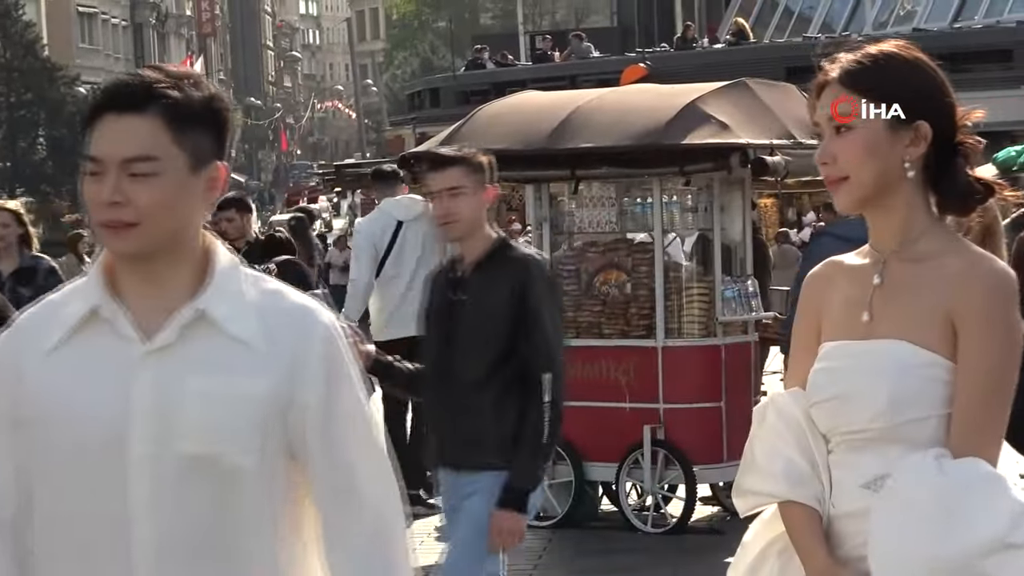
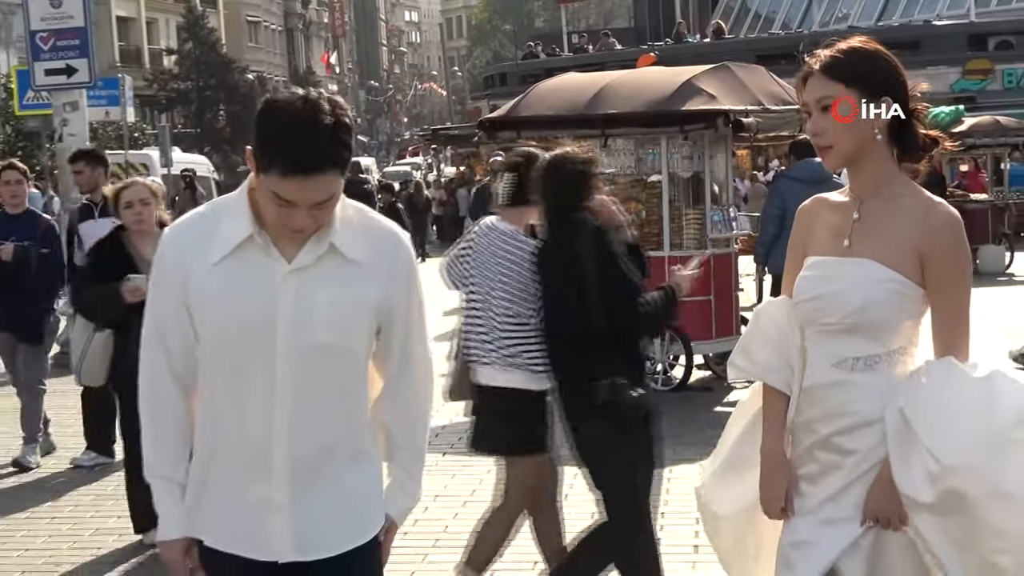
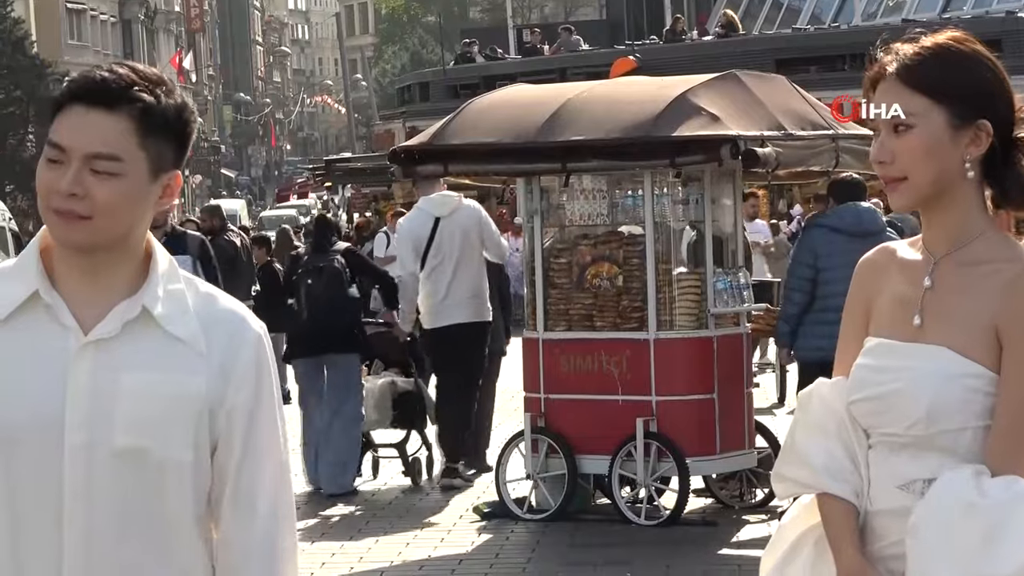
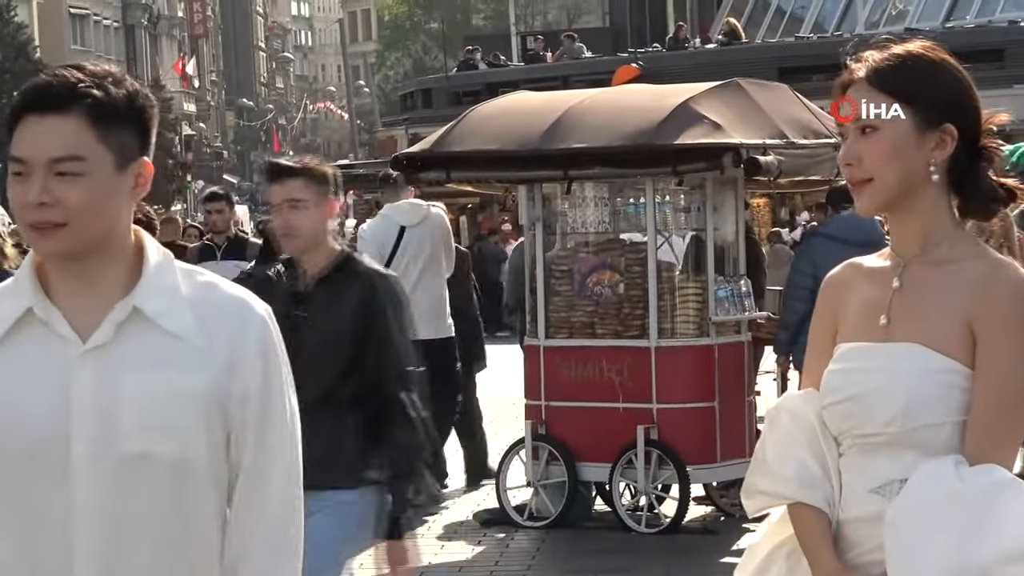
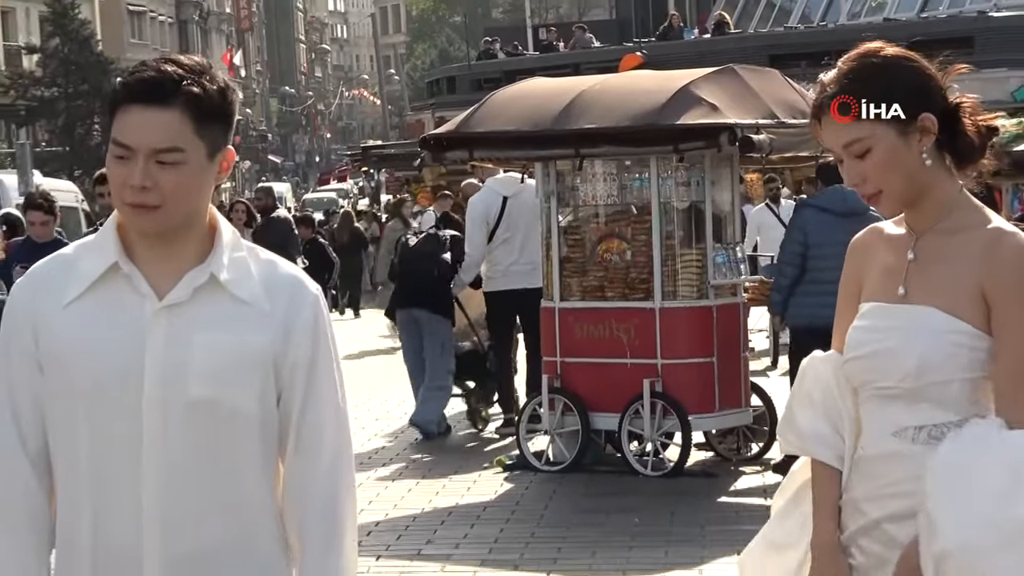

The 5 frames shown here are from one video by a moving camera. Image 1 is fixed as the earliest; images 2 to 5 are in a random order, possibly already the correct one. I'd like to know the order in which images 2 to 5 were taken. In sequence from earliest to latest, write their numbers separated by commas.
4, 3, 5, 2
